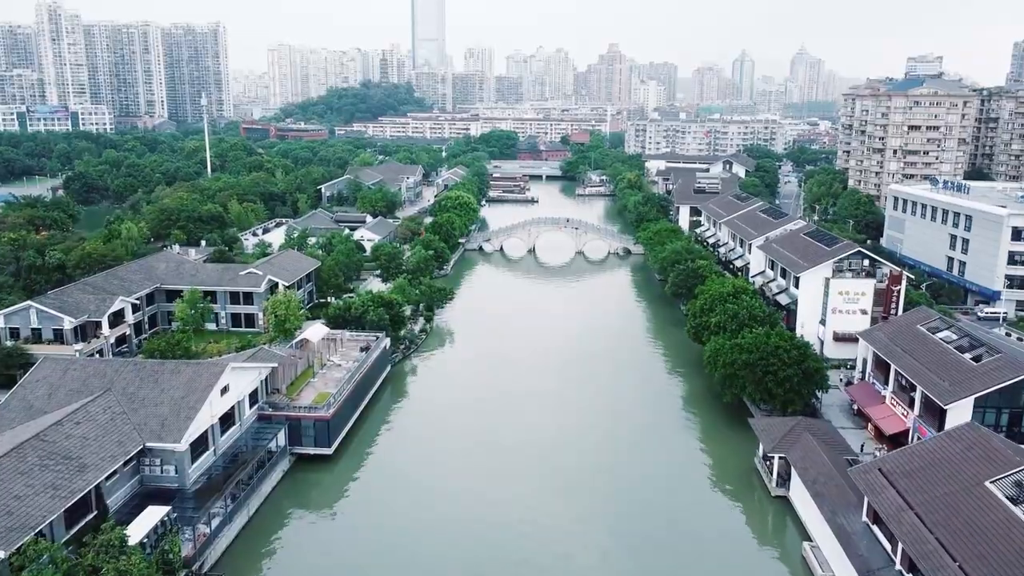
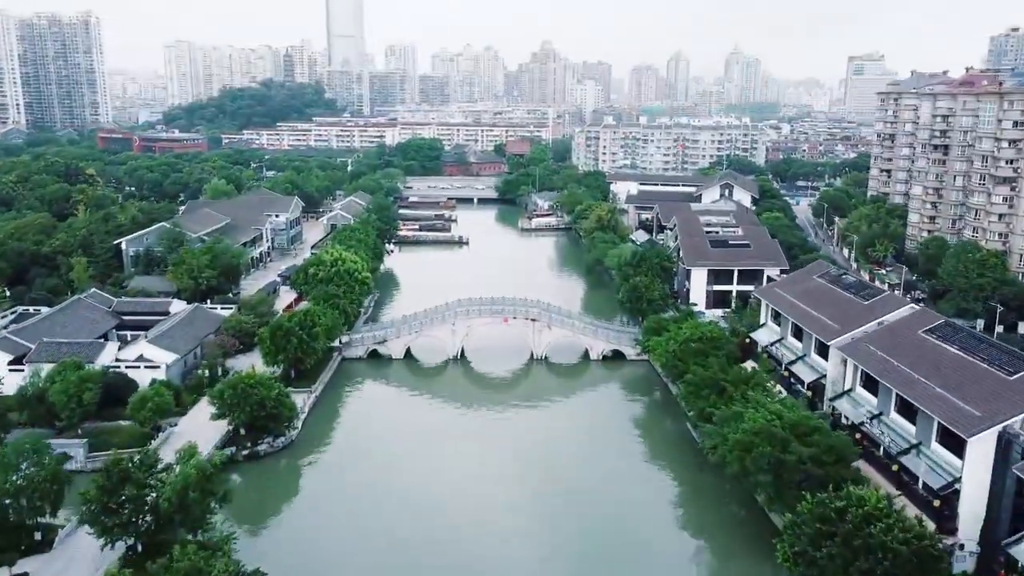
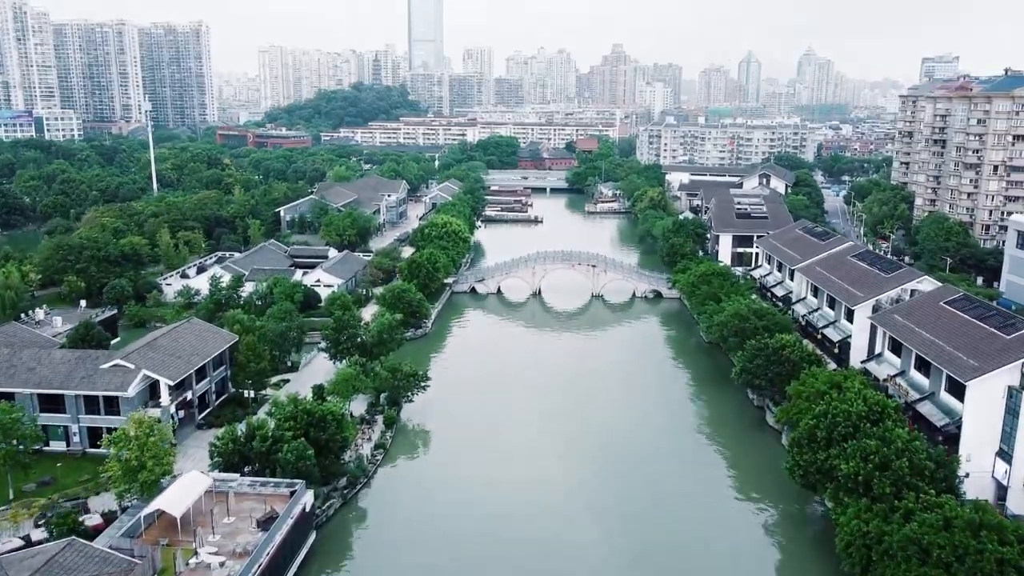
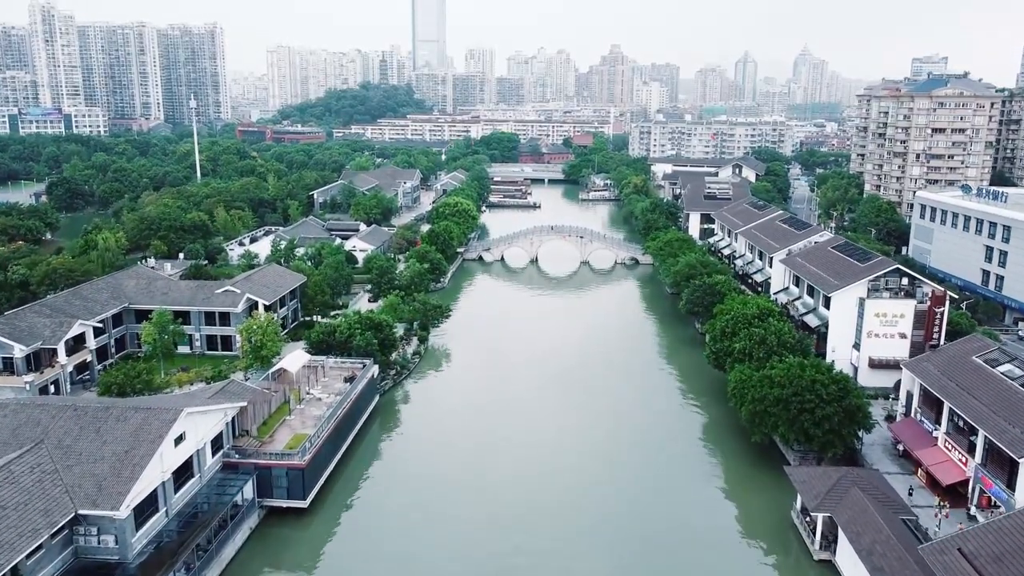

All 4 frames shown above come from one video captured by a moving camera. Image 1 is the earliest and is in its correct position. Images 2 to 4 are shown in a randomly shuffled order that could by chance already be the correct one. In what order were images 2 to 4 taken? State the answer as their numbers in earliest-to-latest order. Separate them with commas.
4, 3, 2
